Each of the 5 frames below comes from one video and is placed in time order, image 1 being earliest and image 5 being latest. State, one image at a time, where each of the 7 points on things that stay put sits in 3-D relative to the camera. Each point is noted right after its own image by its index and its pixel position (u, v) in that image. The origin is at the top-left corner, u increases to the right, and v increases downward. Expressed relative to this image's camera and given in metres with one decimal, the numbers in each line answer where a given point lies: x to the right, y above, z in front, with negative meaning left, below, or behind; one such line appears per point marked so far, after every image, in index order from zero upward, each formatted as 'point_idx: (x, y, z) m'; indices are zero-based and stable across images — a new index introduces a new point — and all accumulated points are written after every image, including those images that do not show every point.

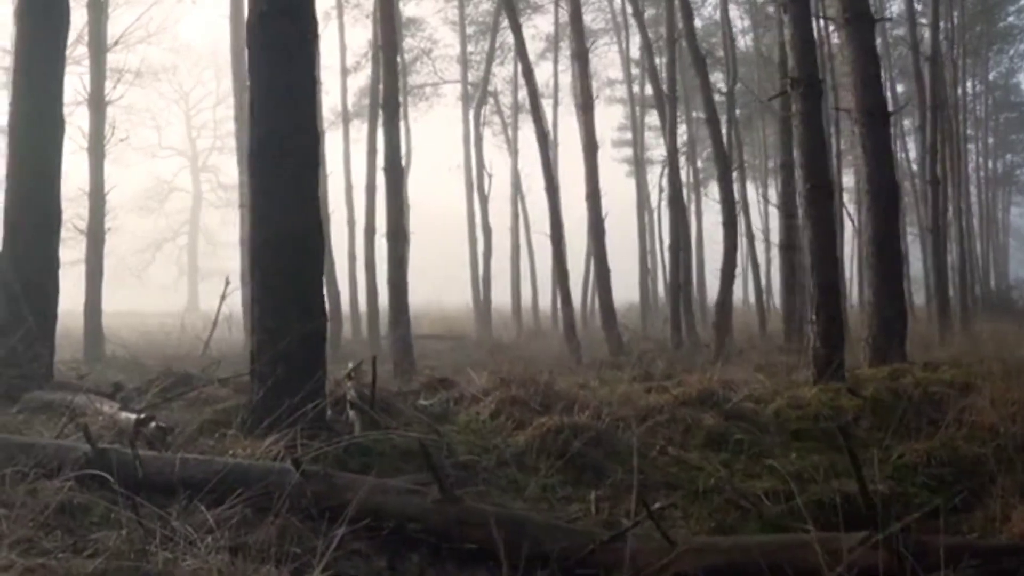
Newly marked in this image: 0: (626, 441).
0: (+0.8, -1.1, +7.4) m
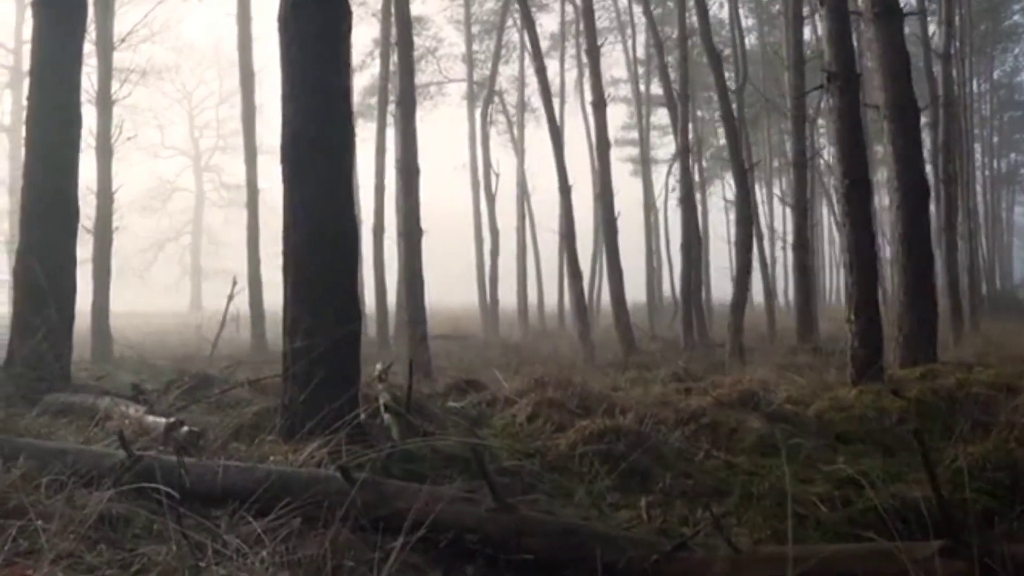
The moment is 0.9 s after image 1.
0: (+1.1, -1.1, +7.1) m
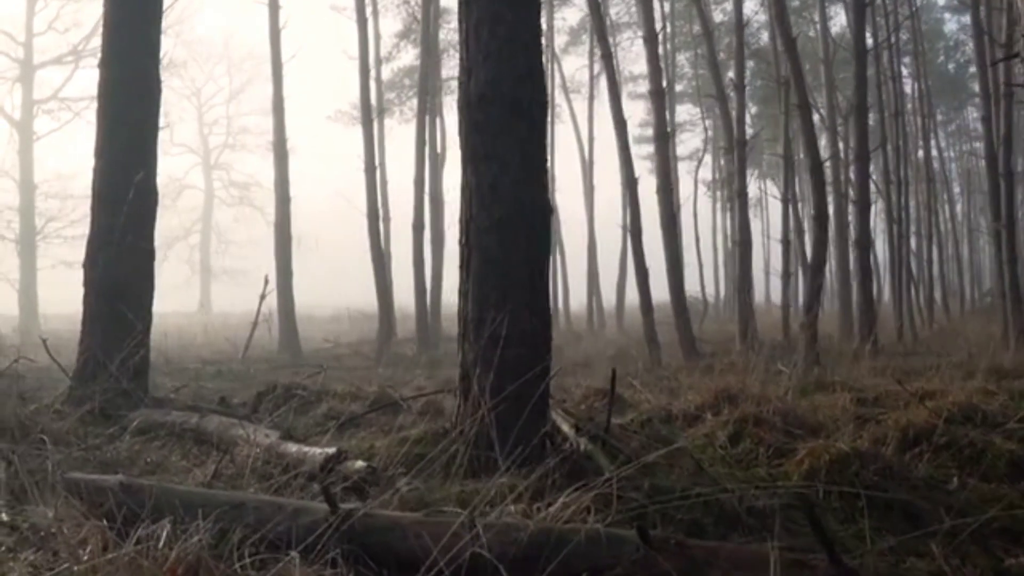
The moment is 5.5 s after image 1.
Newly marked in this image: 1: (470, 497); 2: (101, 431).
0: (+2.3, -1.1, +5.8) m
1: (-0.2, -0.9, +4.2) m
2: (-2.5, -0.9, +6.2) m
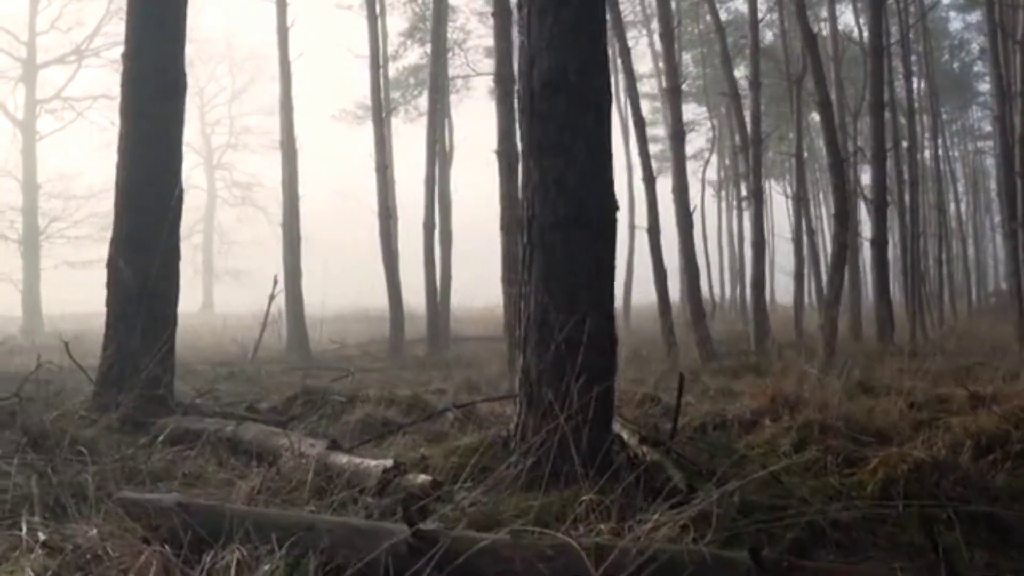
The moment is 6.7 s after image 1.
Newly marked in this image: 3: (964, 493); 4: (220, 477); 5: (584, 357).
0: (+2.6, -1.1, +5.5) m
1: (+0.1, -0.9, +3.9) m
2: (-2.2, -0.9, +5.9) m
3: (+2.3, -1.1, +5.1) m
4: (-1.5, -0.9, +5.1) m
5: (+0.3, -0.3, +4.7) m
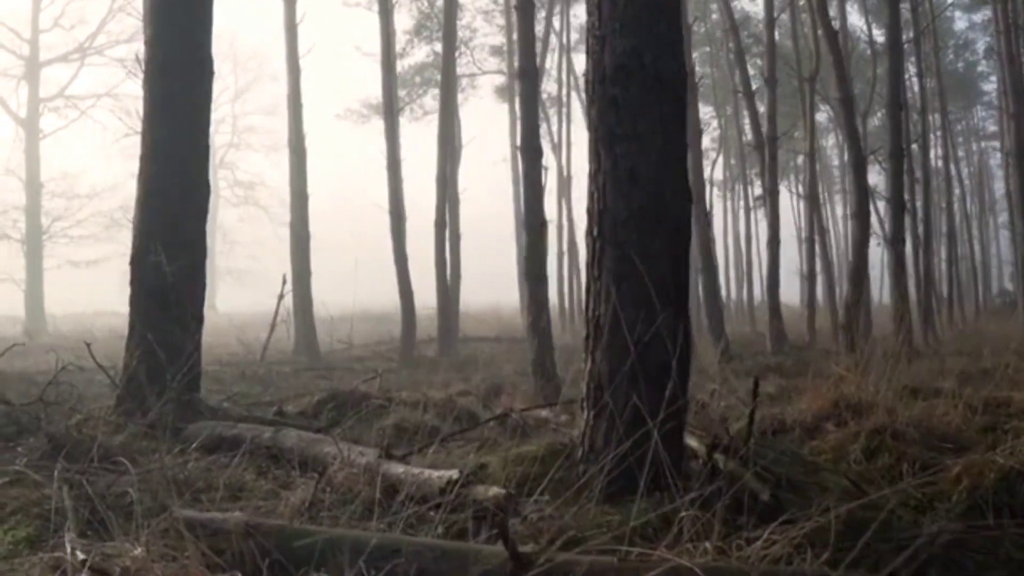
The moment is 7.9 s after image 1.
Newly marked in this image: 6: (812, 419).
0: (+3.0, -1.1, +5.2) m
1: (+0.4, -0.8, +3.5) m
2: (-1.9, -0.9, +5.6) m
3: (+2.6, -1.0, +4.8) m
4: (-1.2, -0.9, +4.7) m
5: (+0.6, -0.3, +4.3) m
6: (+1.9, -0.8, +6.5) m
